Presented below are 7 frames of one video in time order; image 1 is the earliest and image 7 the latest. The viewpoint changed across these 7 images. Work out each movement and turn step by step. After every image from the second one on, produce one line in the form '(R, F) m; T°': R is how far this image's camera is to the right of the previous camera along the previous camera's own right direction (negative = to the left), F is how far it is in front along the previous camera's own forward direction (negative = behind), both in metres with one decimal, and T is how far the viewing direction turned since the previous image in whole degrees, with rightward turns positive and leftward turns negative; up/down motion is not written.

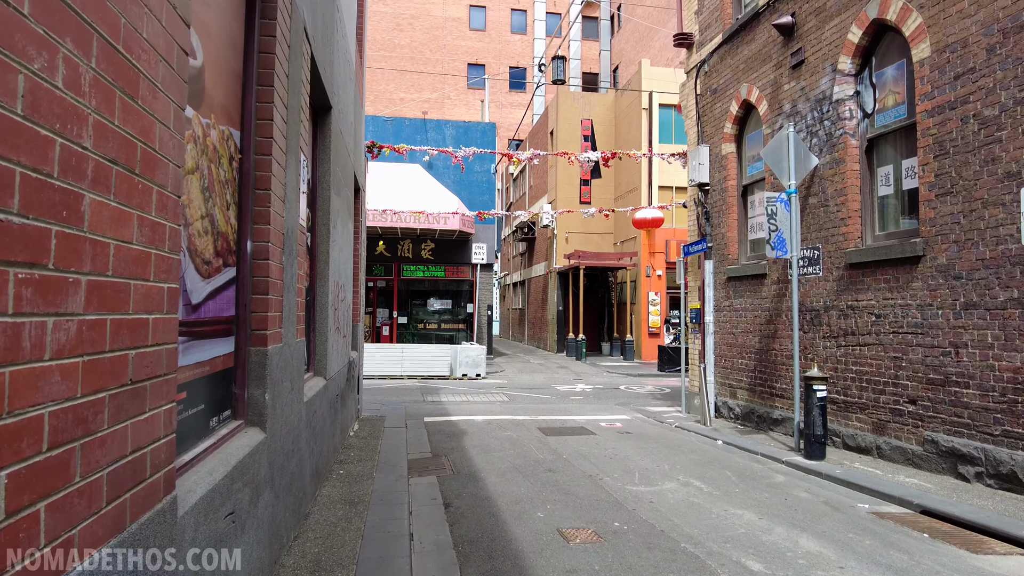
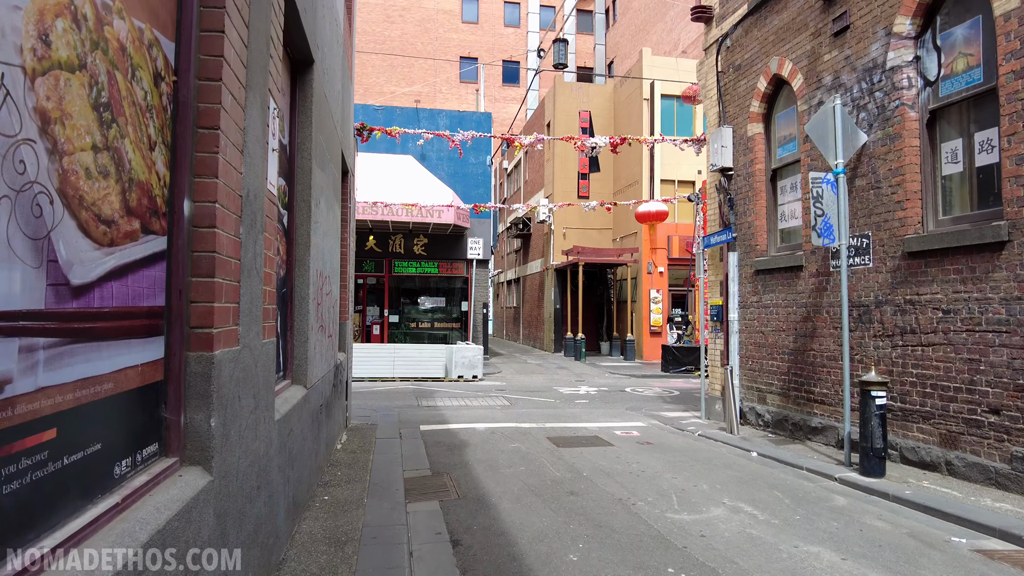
(-0.2, +1.0) m; +1°
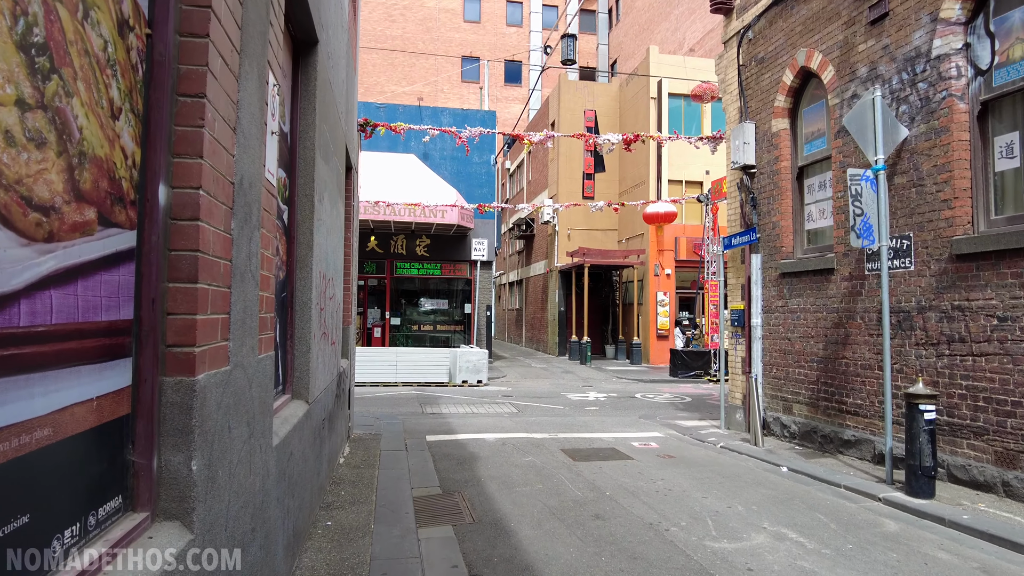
(-0.2, +0.5) m; 0°
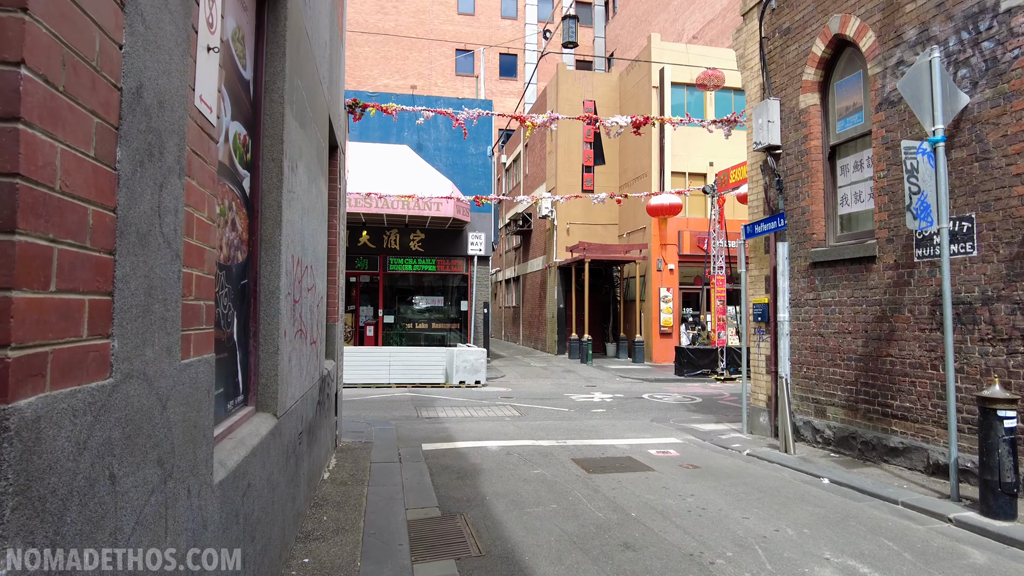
(-0.1, +0.8) m; +1°
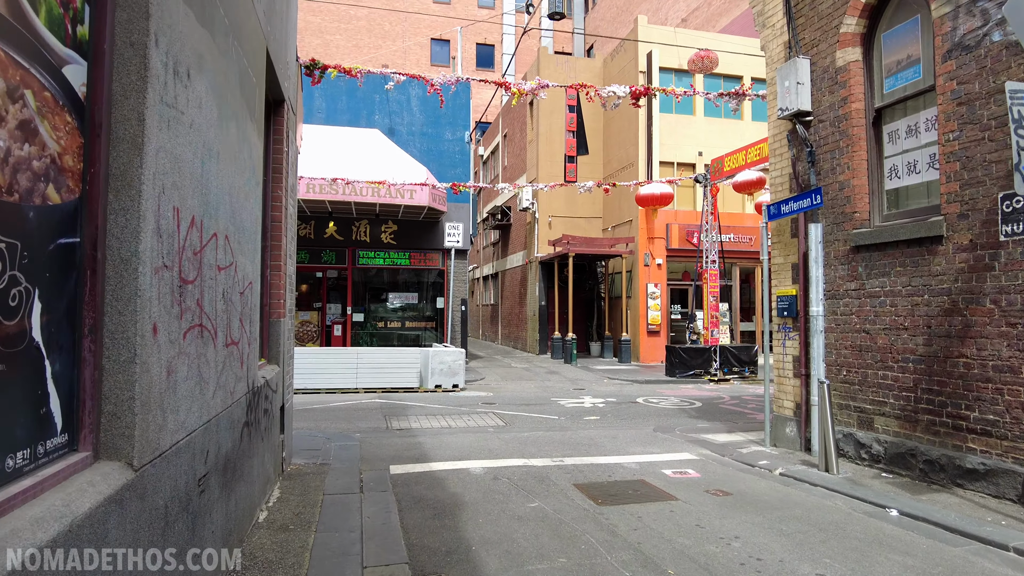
(-0.1, +1.4) m; +2°
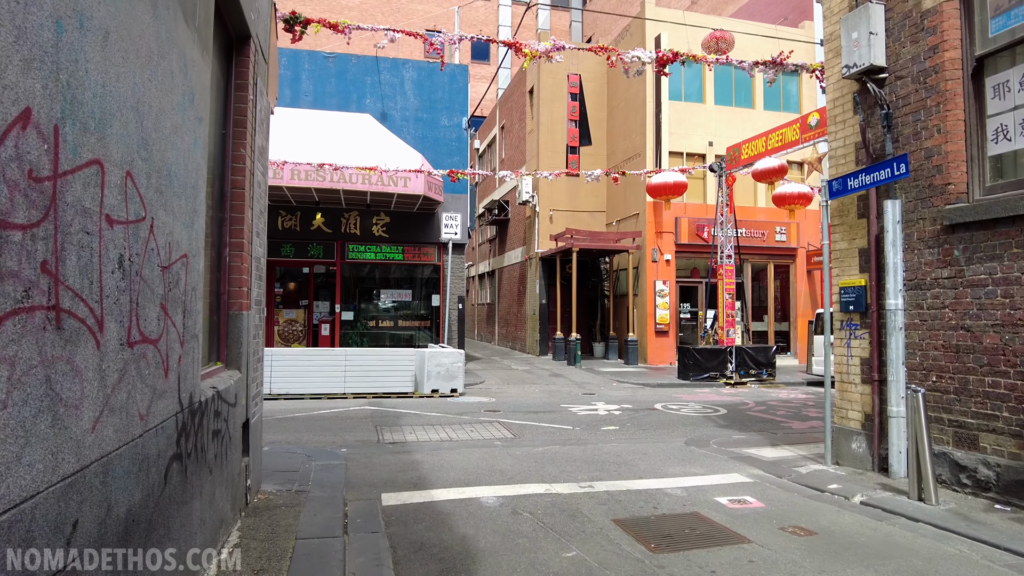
(-0.2, +1.3) m; +1°
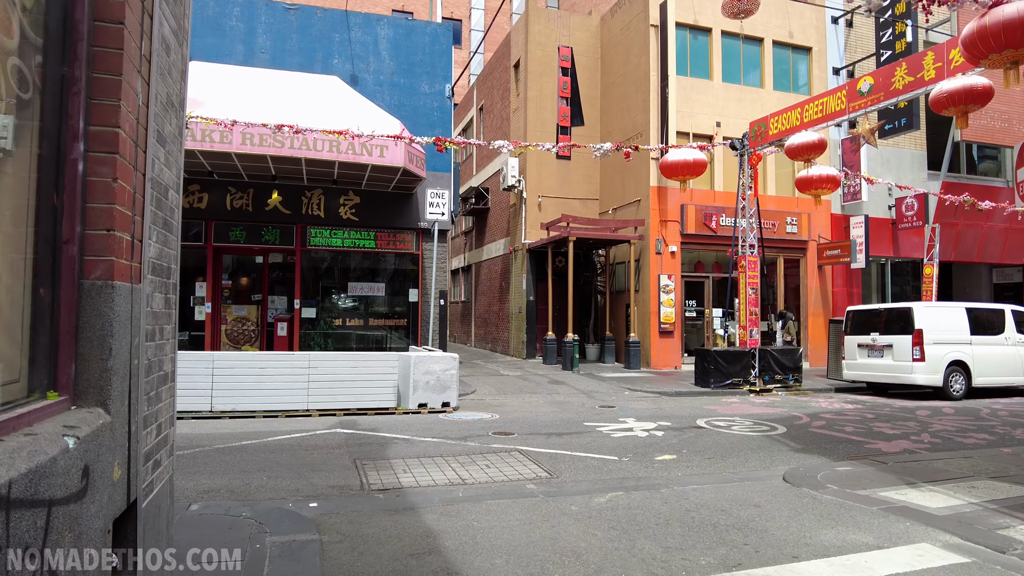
(-0.8, +2.5) m; +4°
